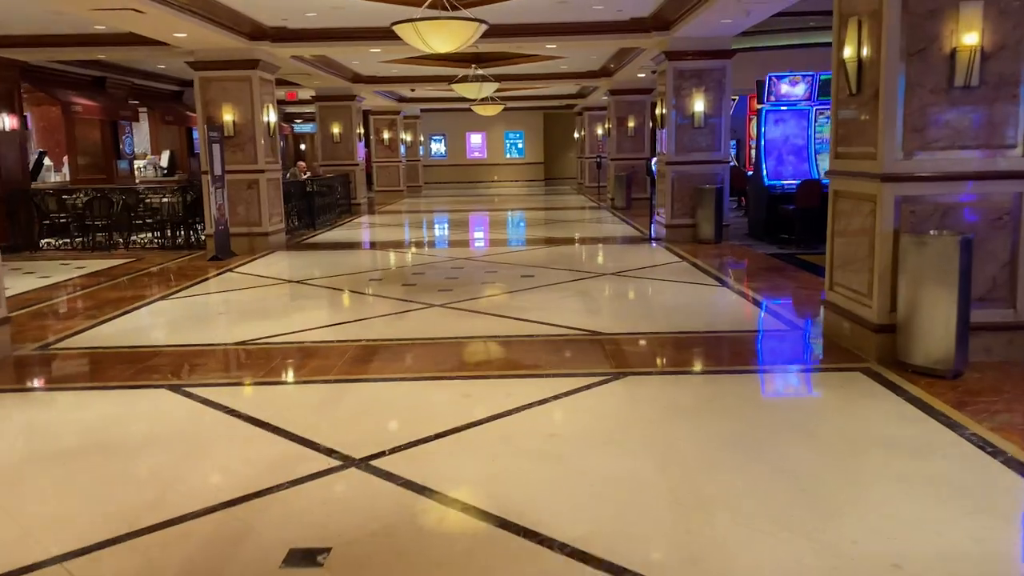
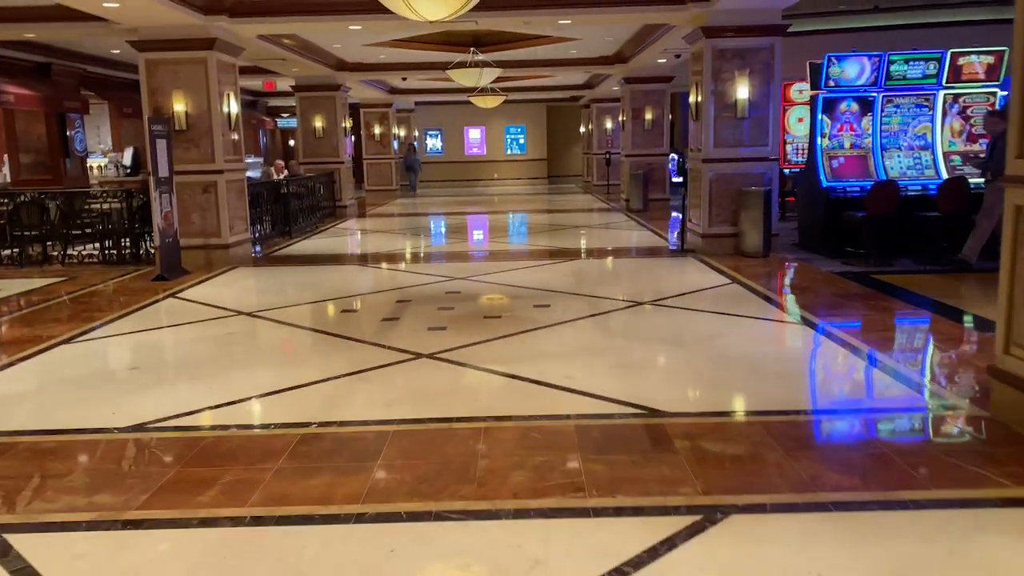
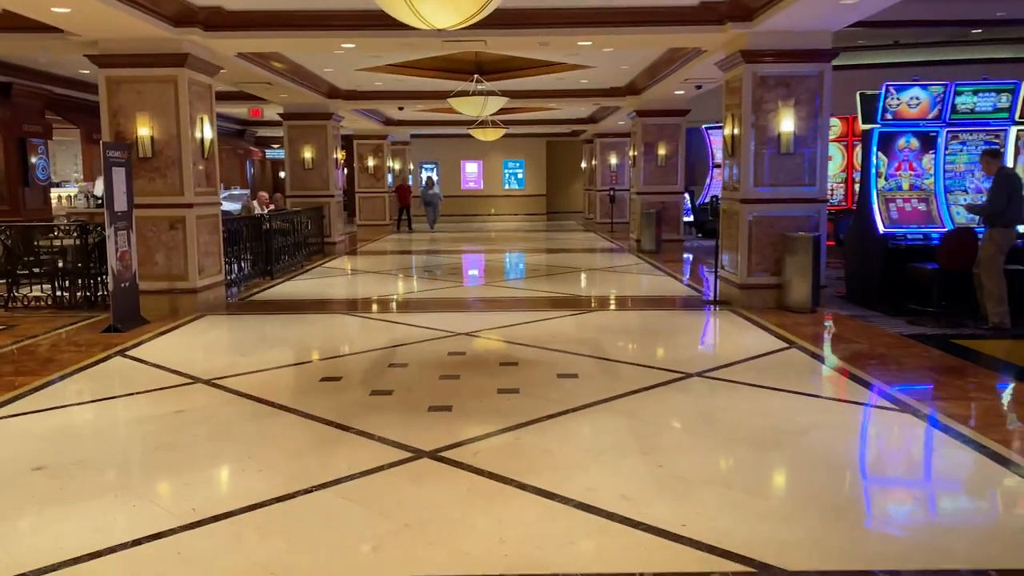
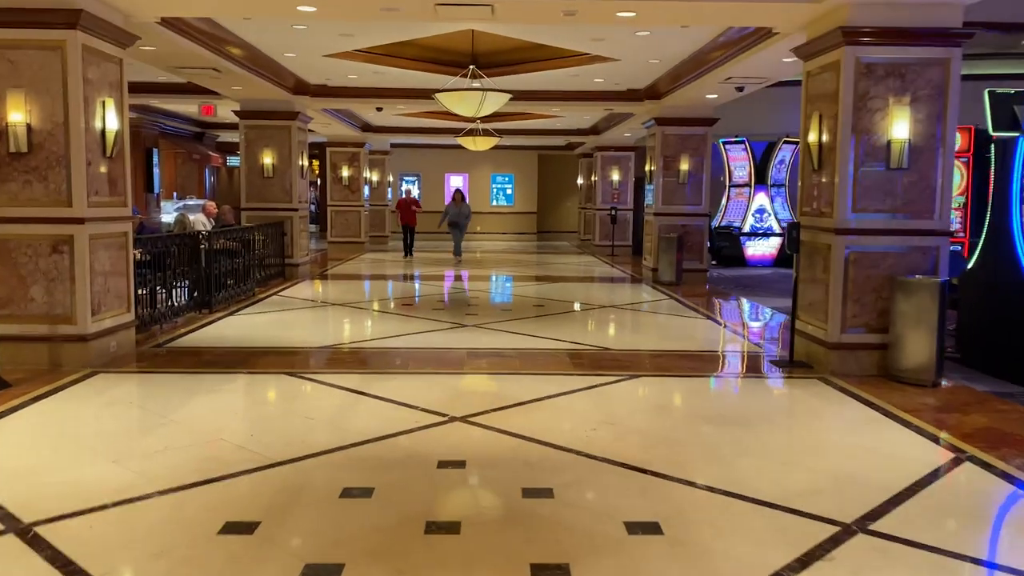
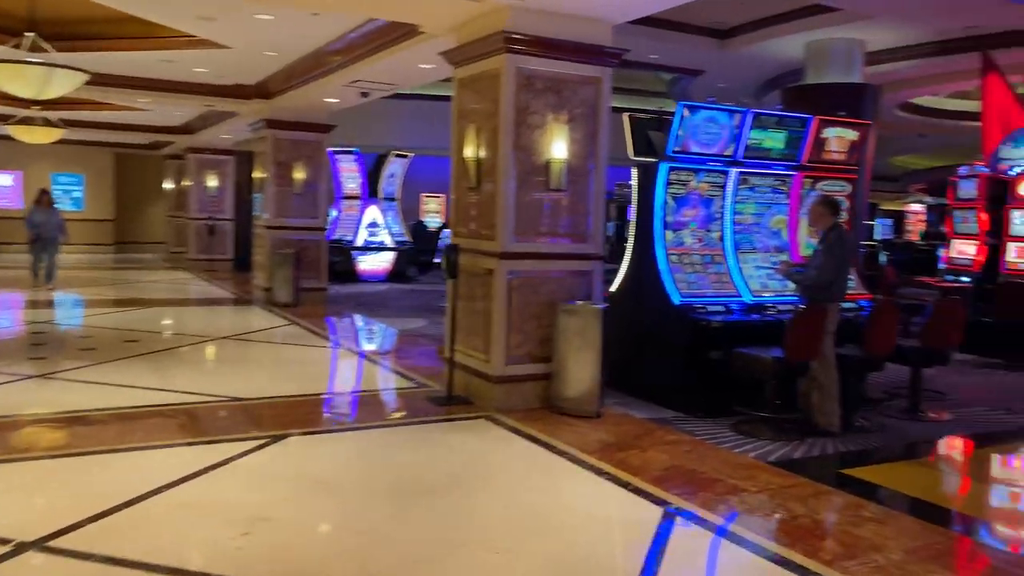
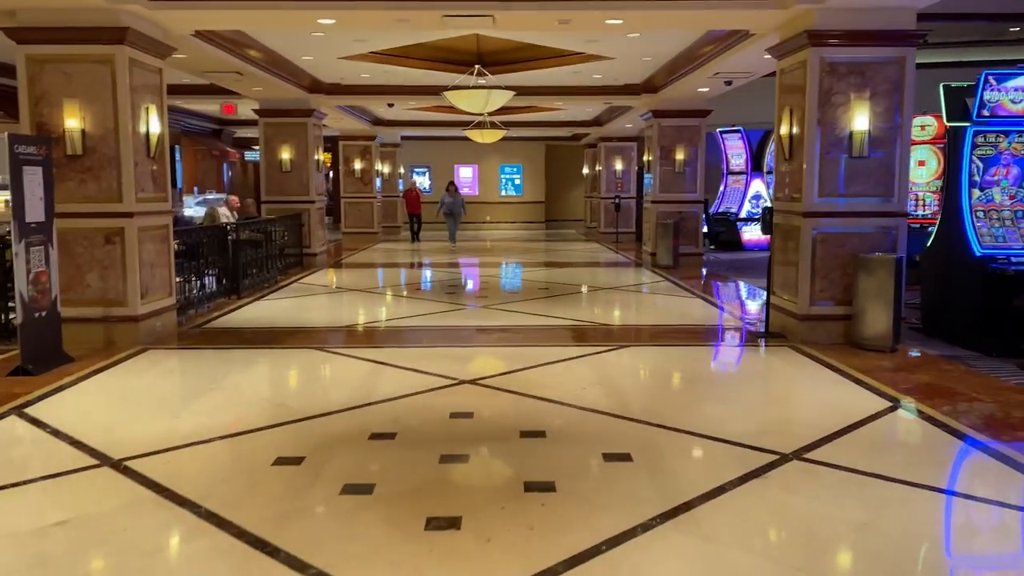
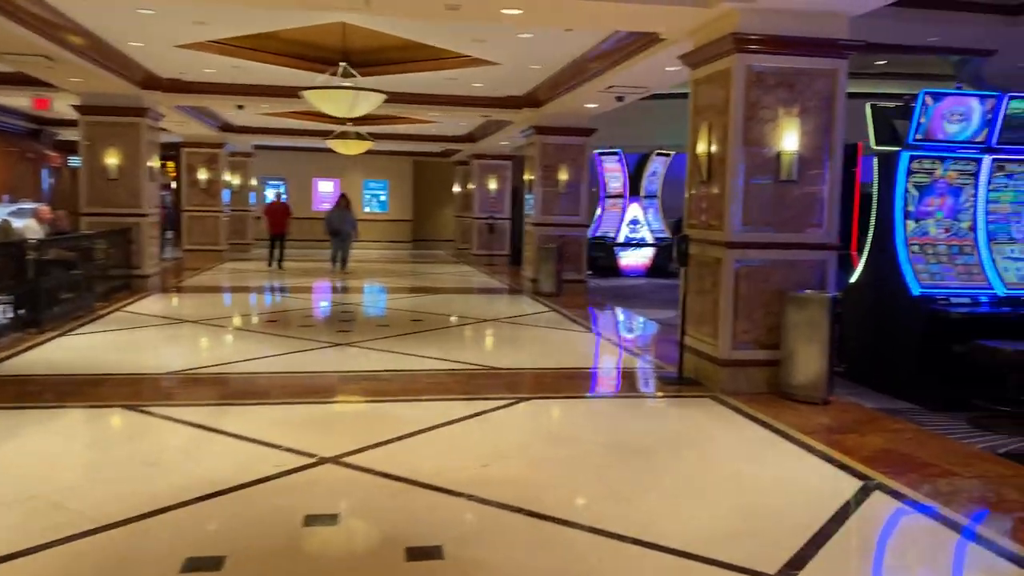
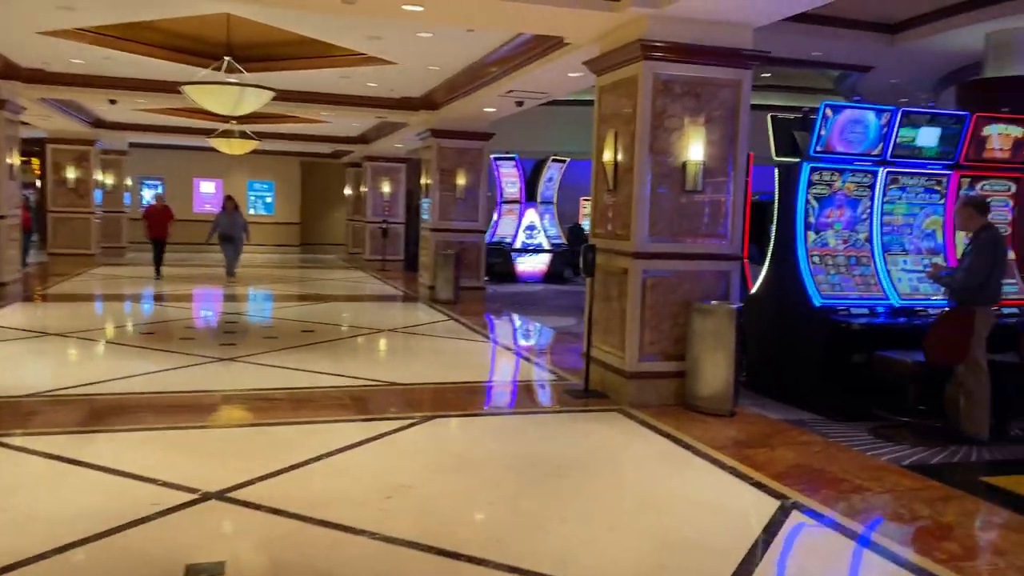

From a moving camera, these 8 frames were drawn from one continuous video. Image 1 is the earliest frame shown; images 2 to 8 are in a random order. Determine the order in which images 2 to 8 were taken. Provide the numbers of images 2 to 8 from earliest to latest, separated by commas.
2, 3, 6, 4, 7, 8, 5
